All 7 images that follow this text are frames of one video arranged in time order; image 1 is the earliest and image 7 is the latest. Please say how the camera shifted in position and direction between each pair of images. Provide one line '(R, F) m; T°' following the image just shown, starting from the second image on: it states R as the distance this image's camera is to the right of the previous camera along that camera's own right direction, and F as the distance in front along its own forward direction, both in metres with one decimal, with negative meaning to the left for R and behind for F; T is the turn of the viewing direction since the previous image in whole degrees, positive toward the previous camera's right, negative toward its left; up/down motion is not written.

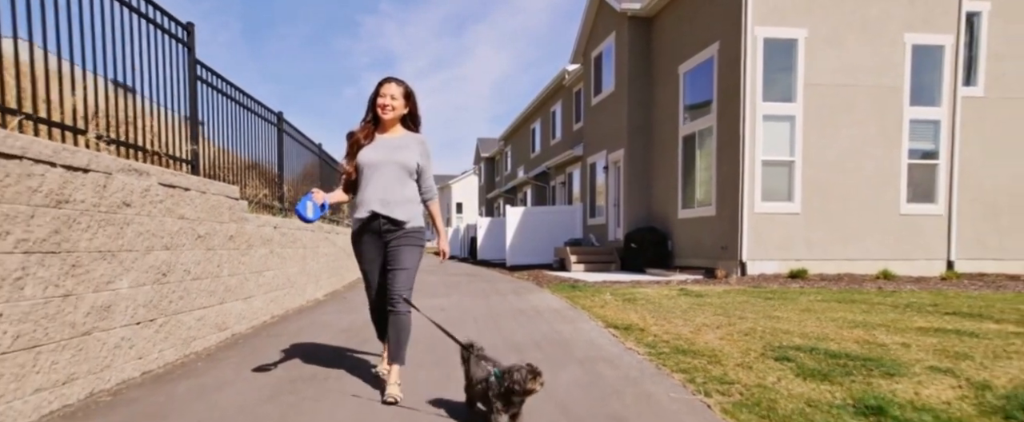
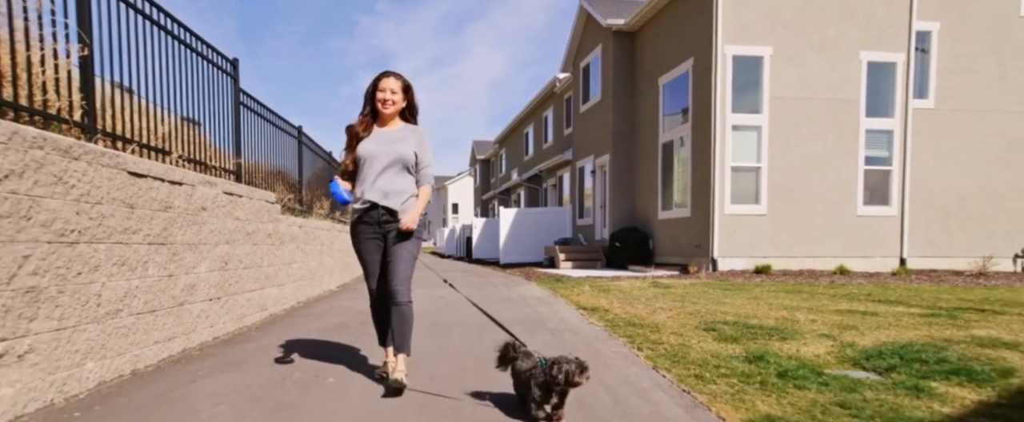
(+0.1, -1.1) m; 0°
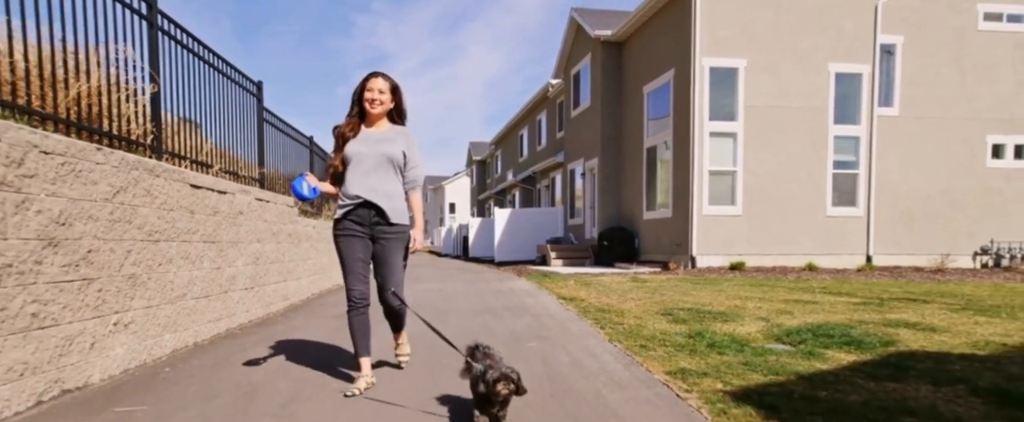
(+0.1, -0.9) m; 0°
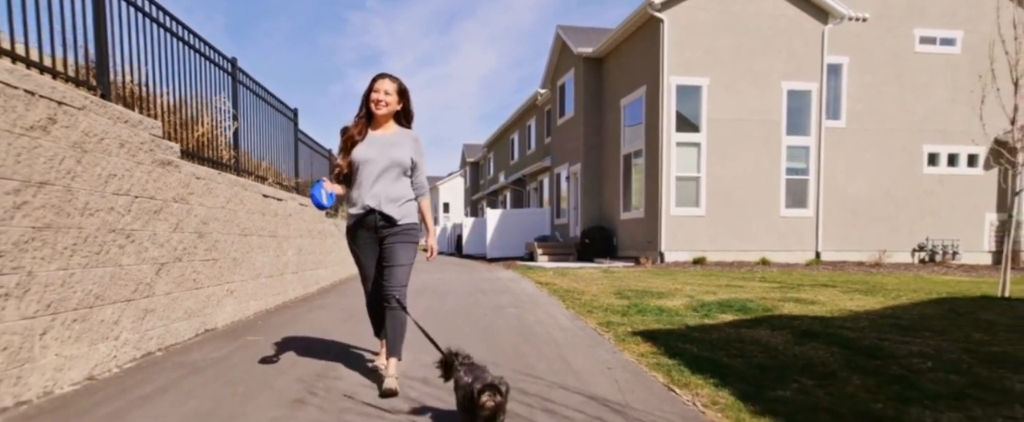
(+0.1, -1.7) m; +1°
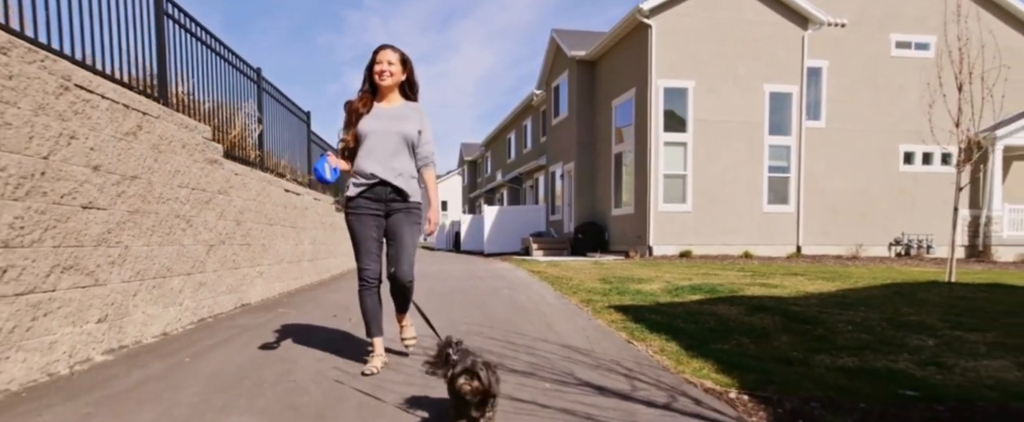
(0.0, -0.8) m; 0°
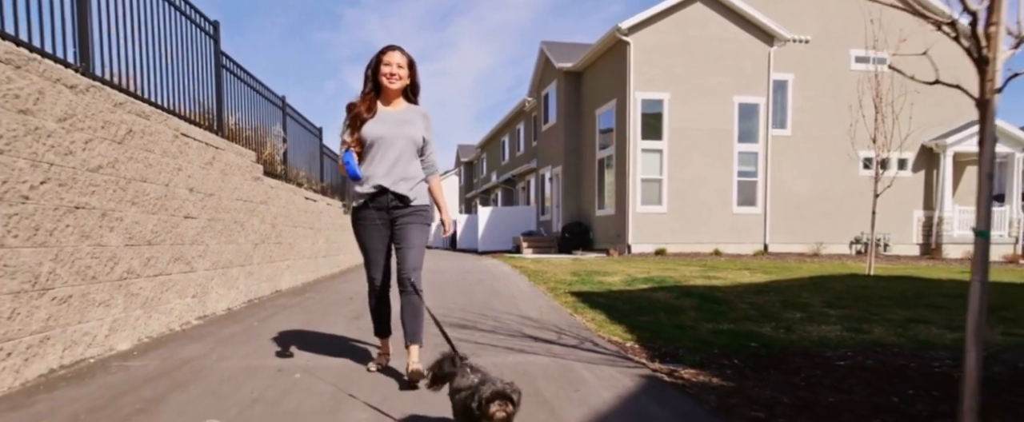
(+0.2, -1.4) m; 0°
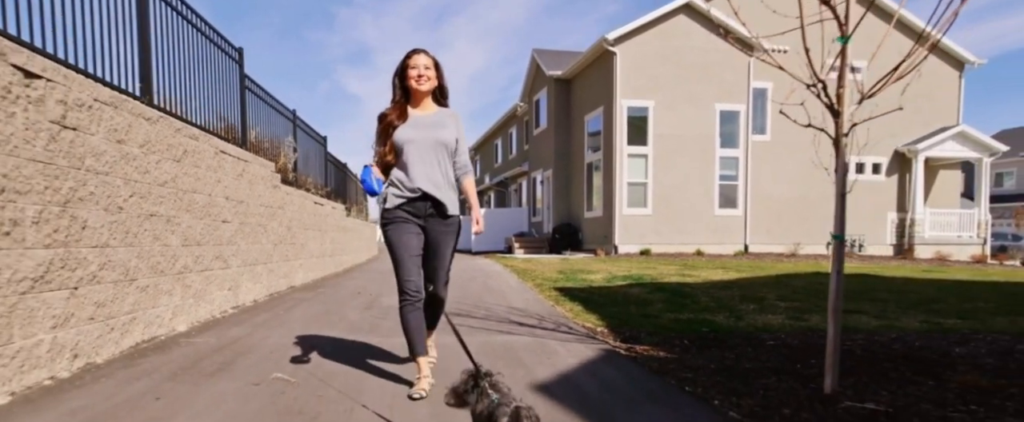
(0.0, -0.8) m; +1°
